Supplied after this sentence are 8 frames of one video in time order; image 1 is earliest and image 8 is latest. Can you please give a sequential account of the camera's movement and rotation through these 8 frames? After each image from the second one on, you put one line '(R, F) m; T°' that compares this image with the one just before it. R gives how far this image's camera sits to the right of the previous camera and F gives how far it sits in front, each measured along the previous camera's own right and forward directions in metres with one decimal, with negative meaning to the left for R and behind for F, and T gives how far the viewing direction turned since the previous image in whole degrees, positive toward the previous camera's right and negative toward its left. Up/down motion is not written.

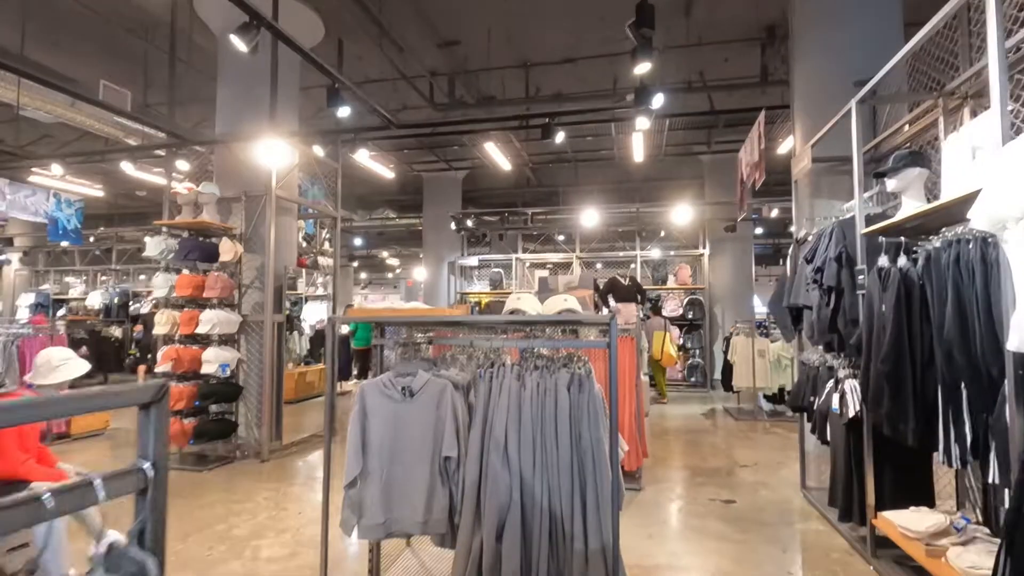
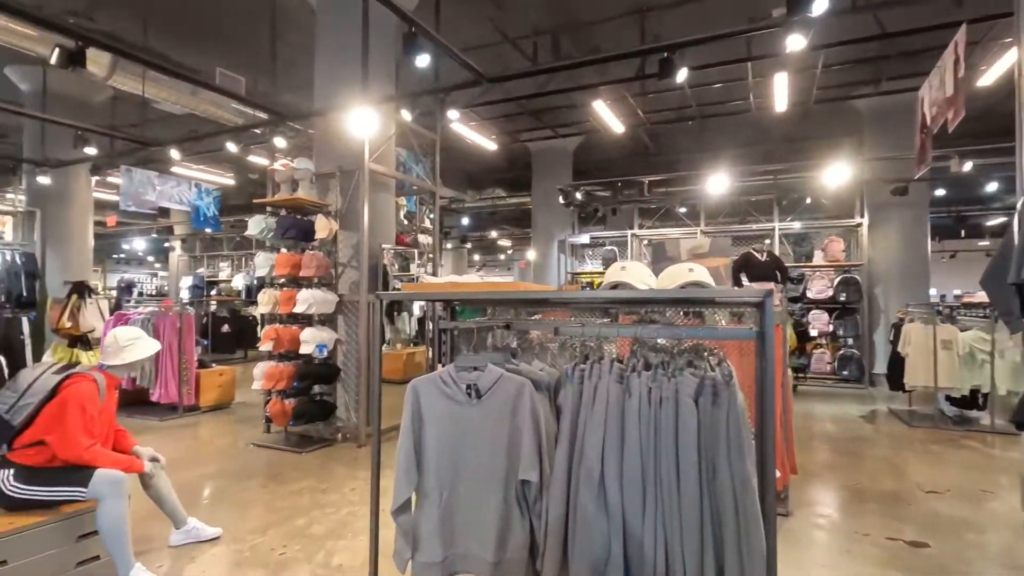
(+0.1, +0.6) m; -12°
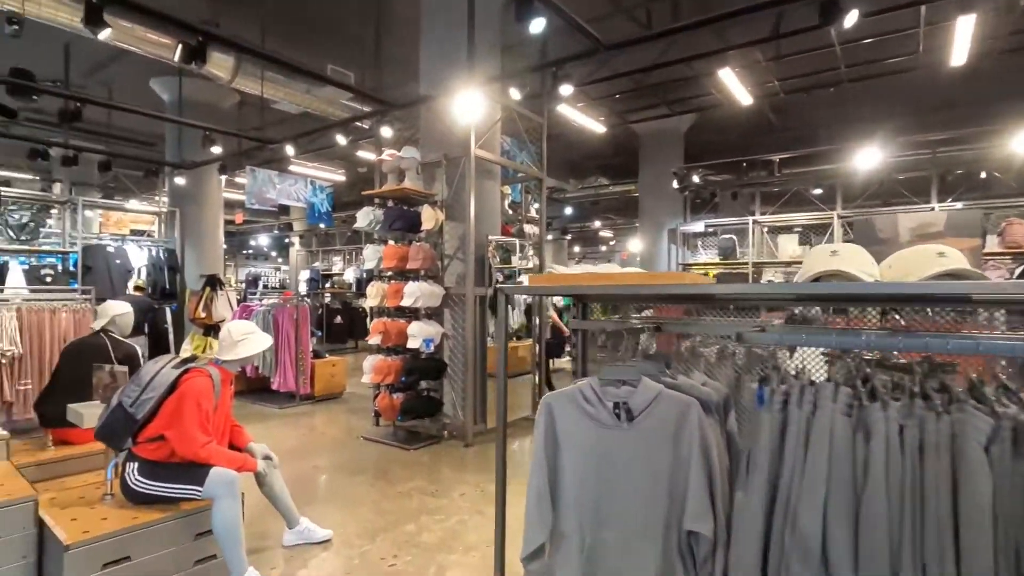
(-0.2, +0.4) m; -10°
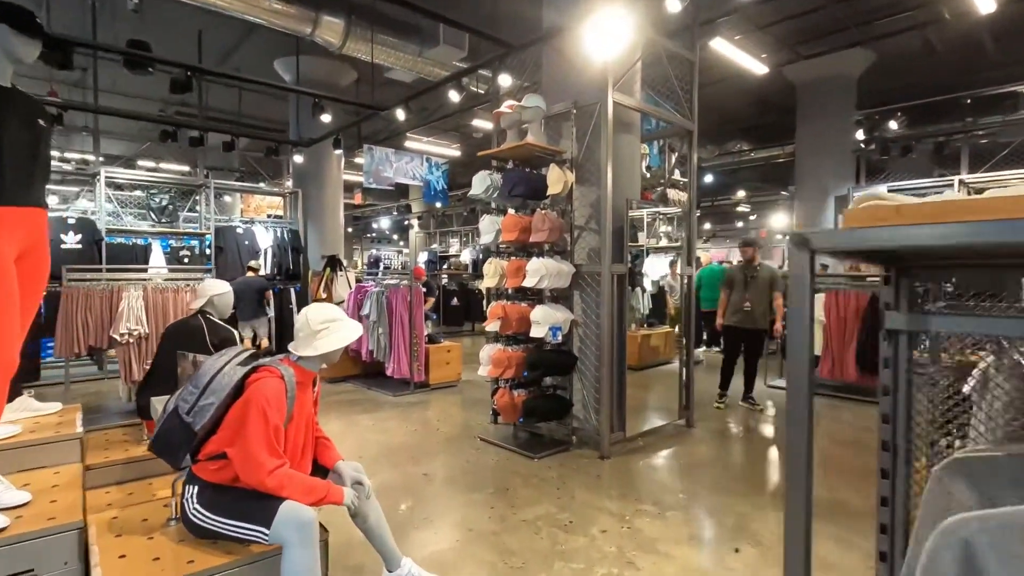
(-0.2, +0.8) m; -12°
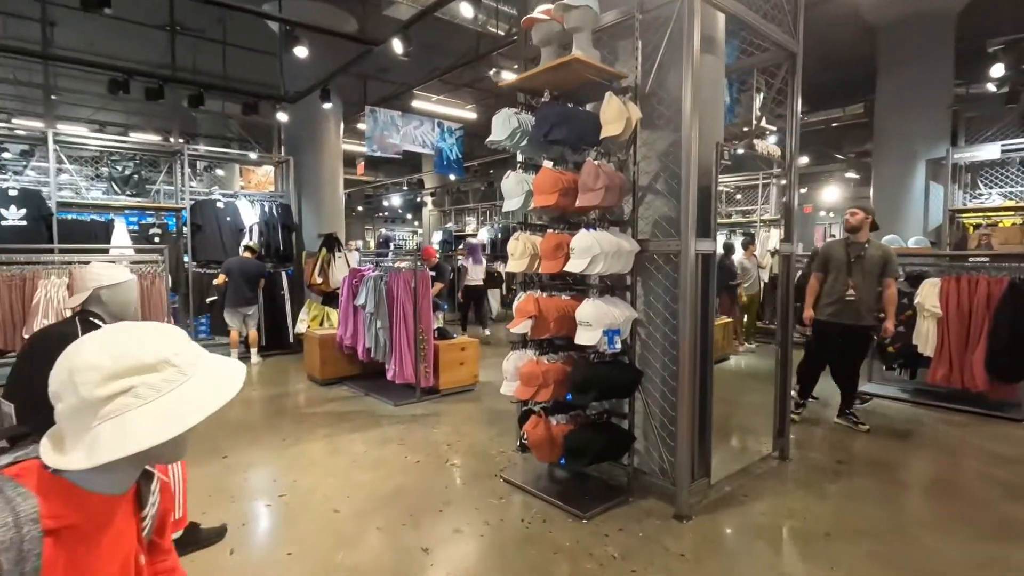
(-0.1, +1.2) m; -2°
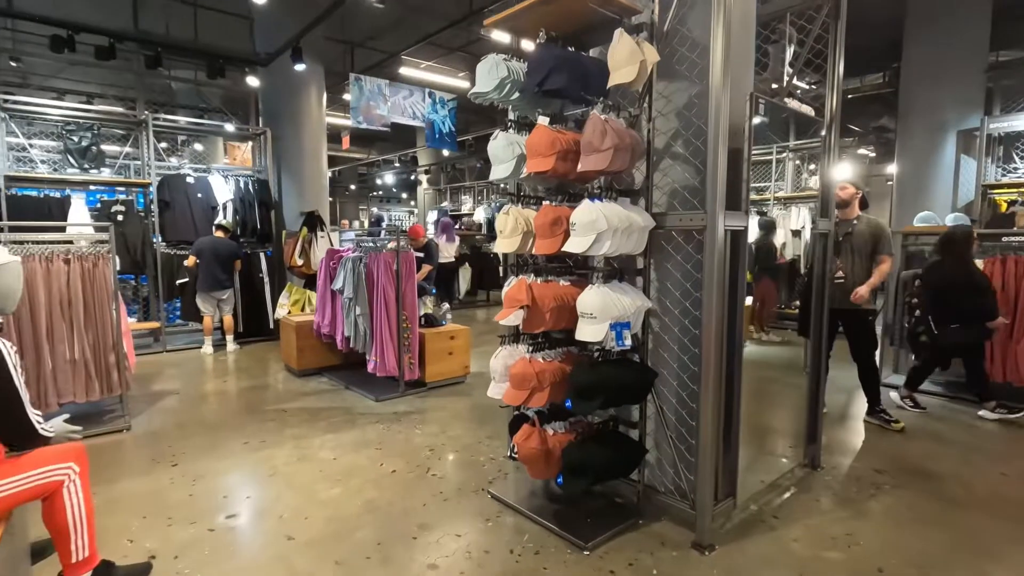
(+0.1, +0.5) m; 0°
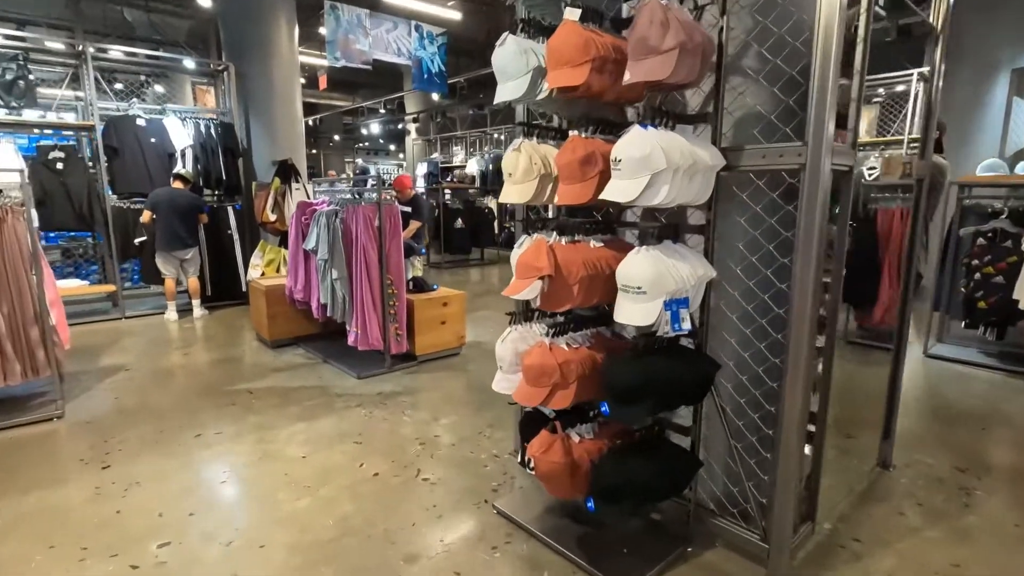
(-0.1, +0.6) m; +1°
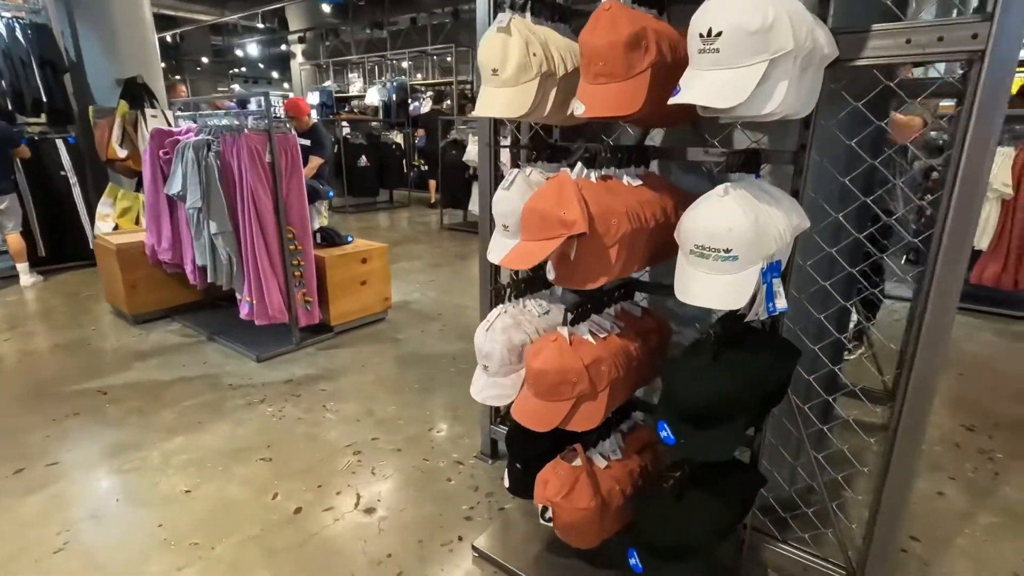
(-0.2, +0.7) m; +10°
